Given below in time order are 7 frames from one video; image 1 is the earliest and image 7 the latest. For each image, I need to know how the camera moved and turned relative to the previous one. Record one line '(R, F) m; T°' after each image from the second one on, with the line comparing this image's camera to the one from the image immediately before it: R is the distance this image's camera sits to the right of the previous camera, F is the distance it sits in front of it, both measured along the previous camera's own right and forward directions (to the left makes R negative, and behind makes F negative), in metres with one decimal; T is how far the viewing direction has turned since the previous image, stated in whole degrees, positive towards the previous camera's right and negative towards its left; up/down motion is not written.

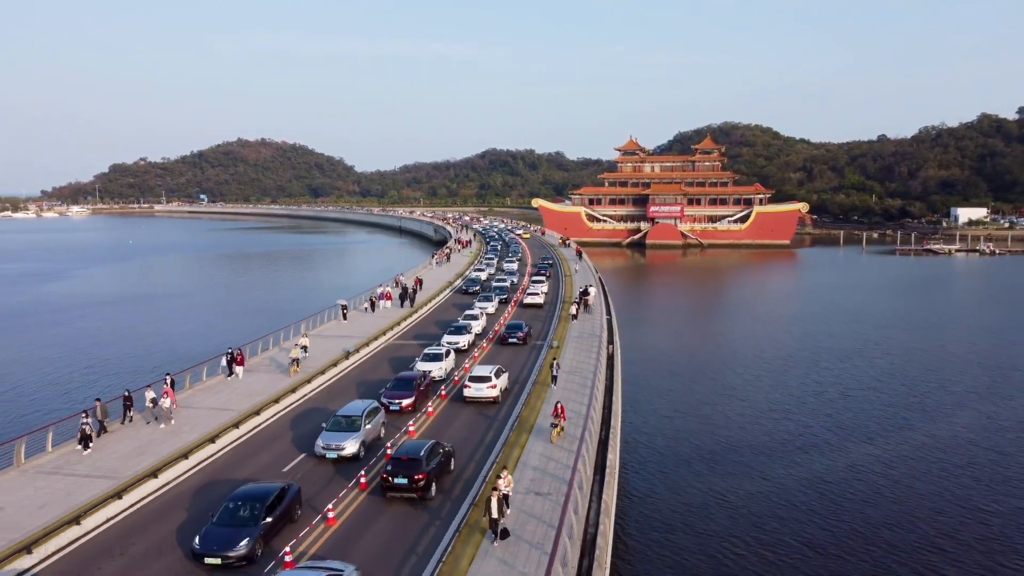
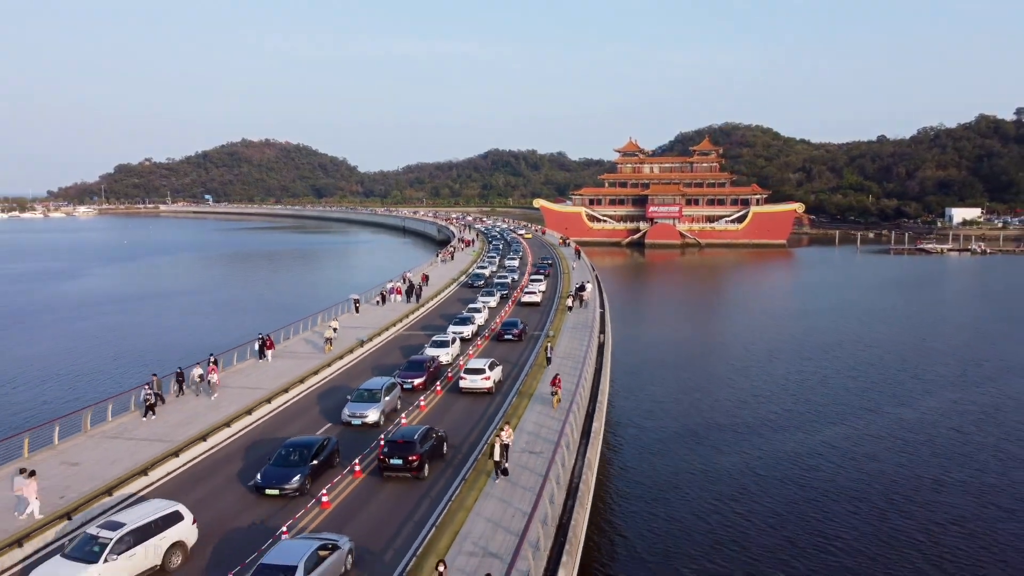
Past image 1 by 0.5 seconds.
(+0.1, -2.3) m; 0°
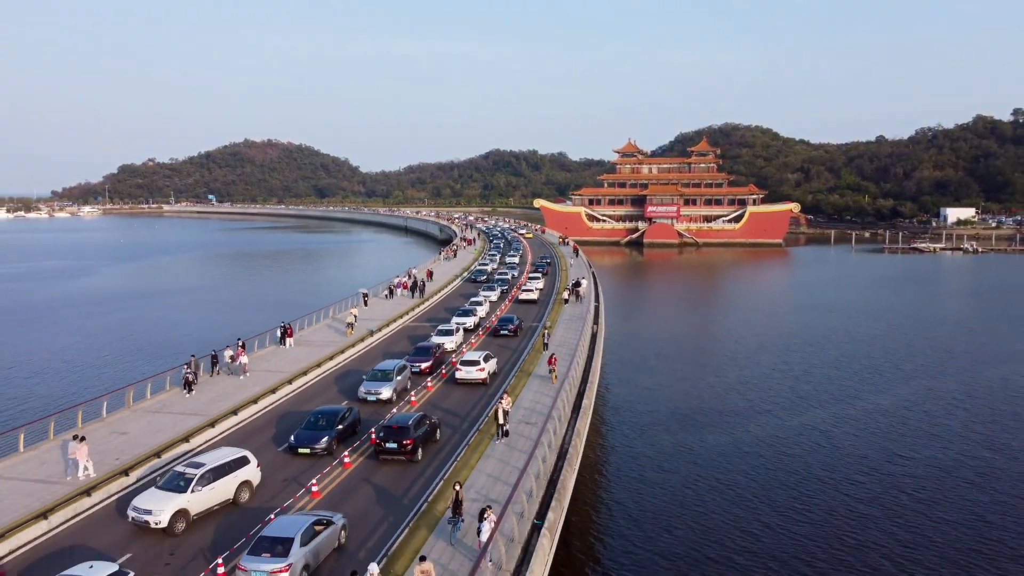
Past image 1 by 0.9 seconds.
(+0.1, -1.9) m; 0°
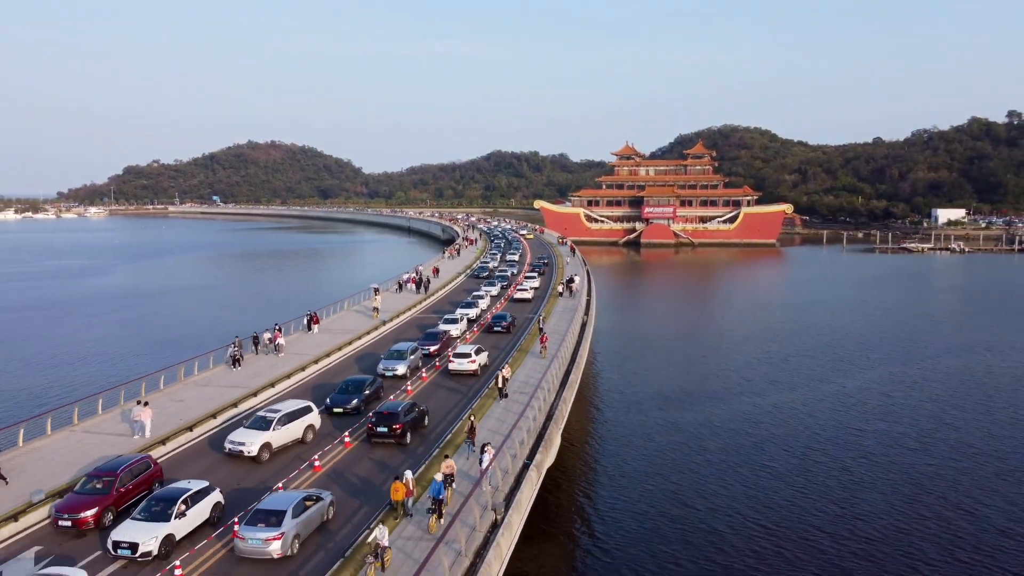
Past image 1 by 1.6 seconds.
(+0.1, -3.2) m; 0°
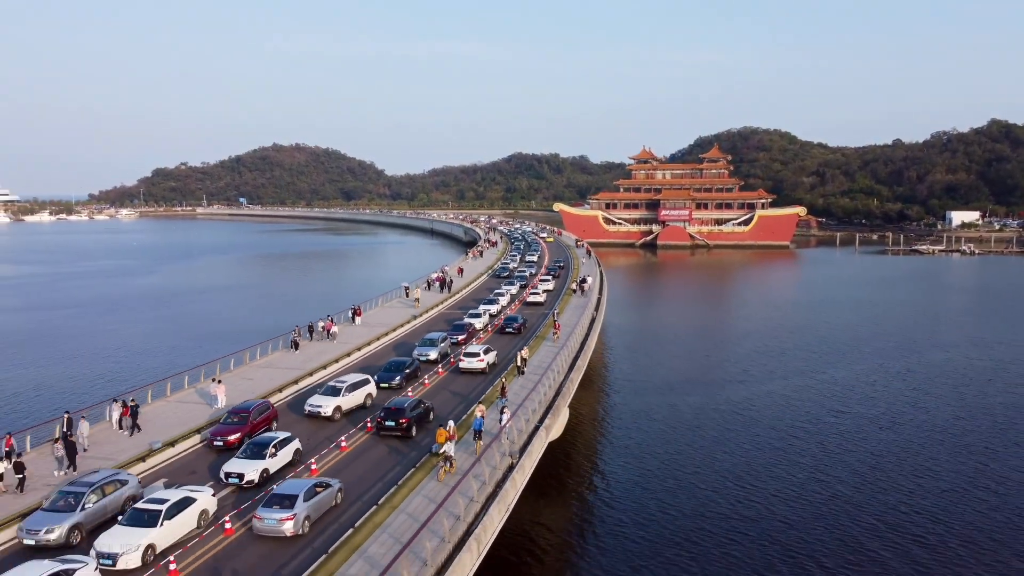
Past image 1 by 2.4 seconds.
(+0.2, -3.7) m; -2°
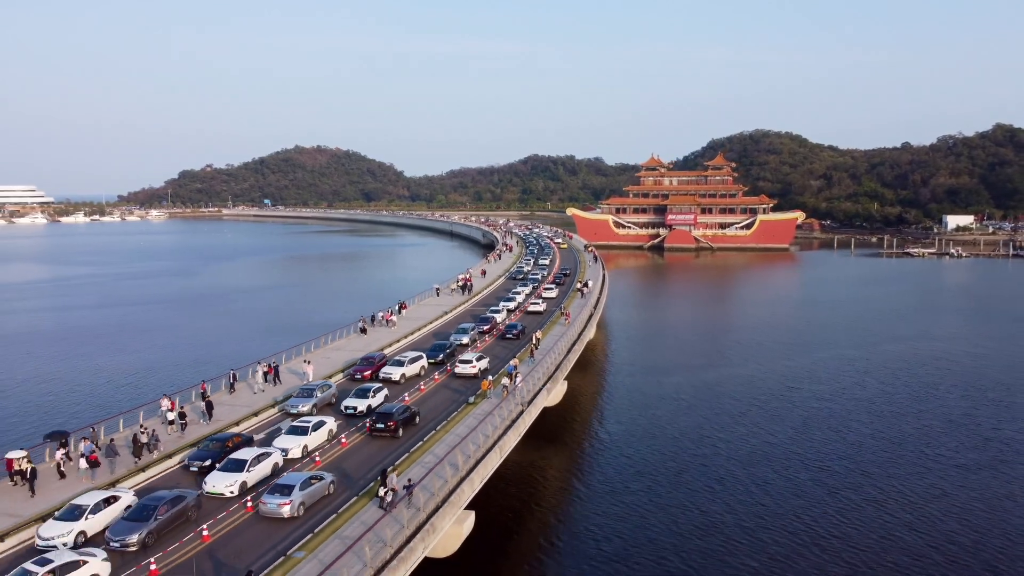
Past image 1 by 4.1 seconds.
(+0.2, -8.1) m; -1°
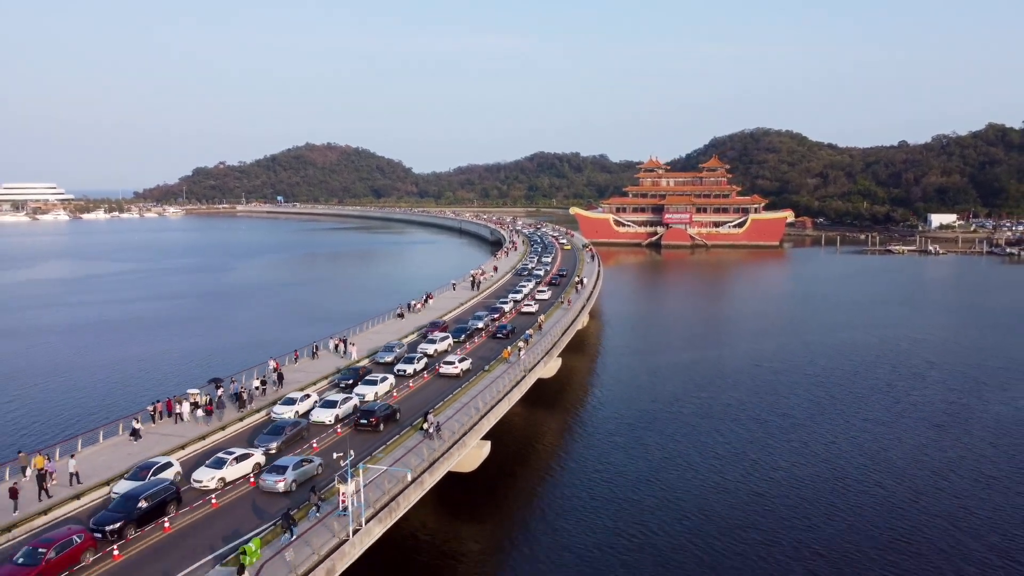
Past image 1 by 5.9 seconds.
(0.0, -8.2) m; -1°
